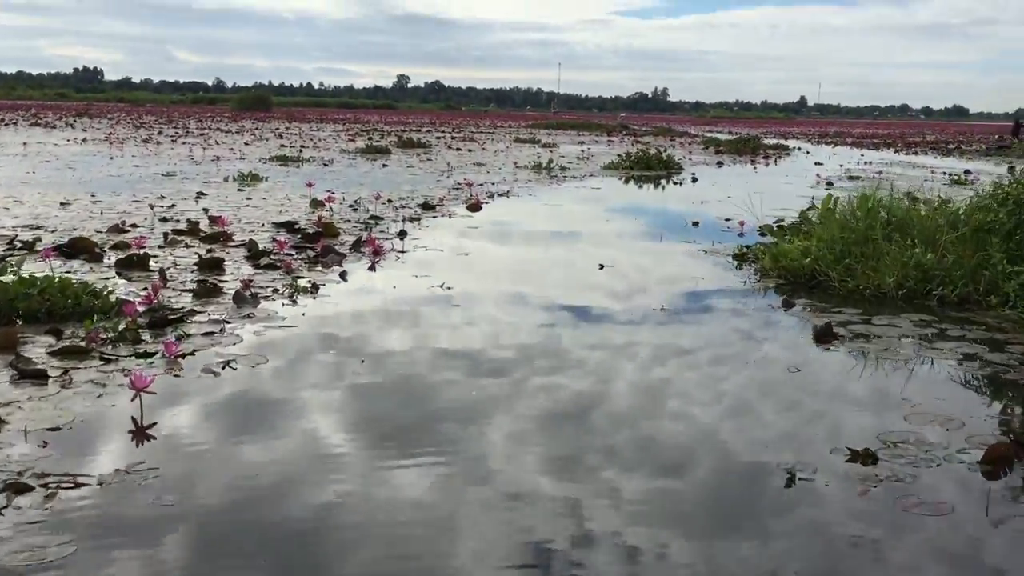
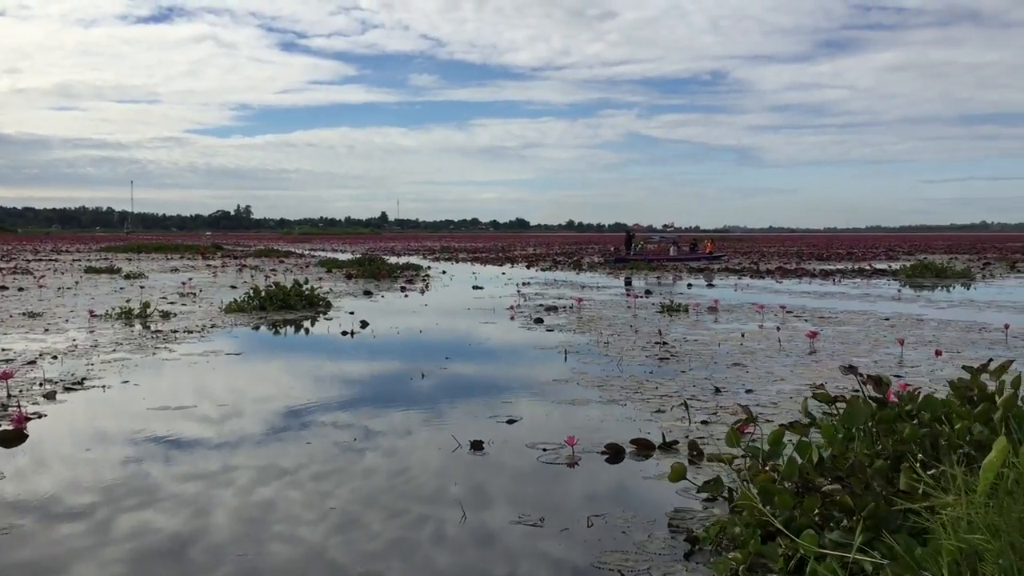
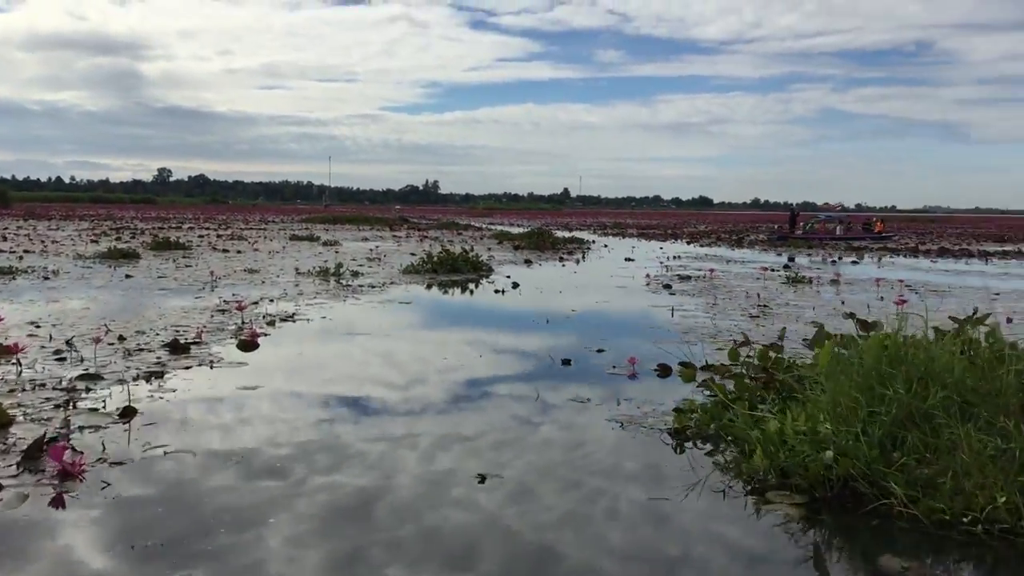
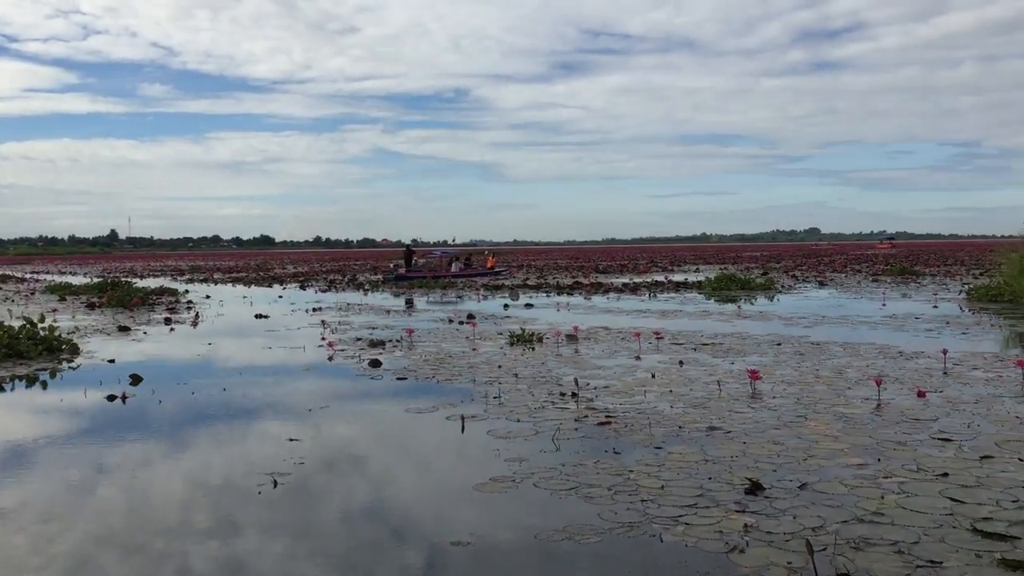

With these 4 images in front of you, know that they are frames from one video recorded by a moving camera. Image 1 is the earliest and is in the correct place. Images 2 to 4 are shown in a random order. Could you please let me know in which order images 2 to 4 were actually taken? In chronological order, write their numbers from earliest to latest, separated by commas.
3, 2, 4
